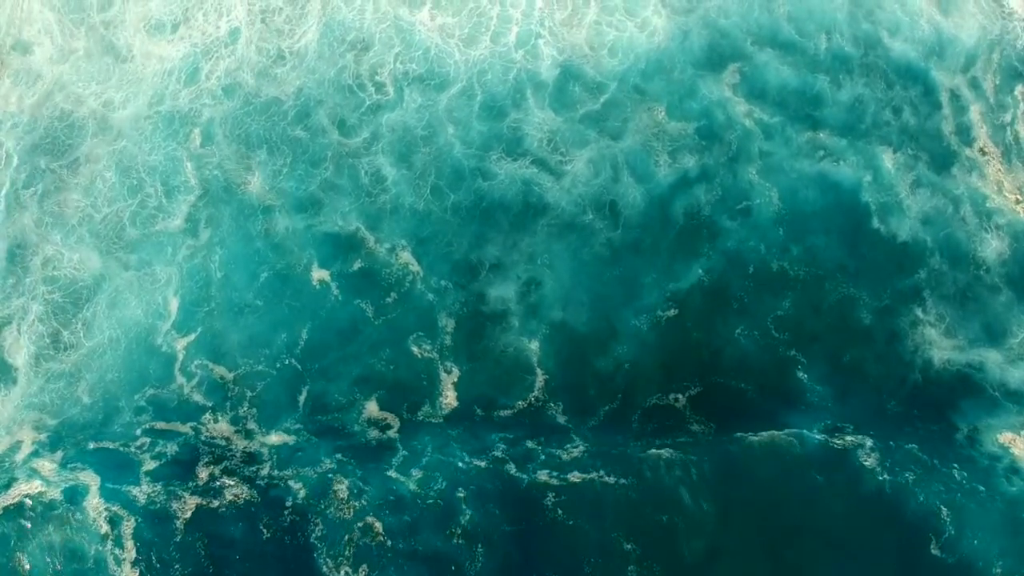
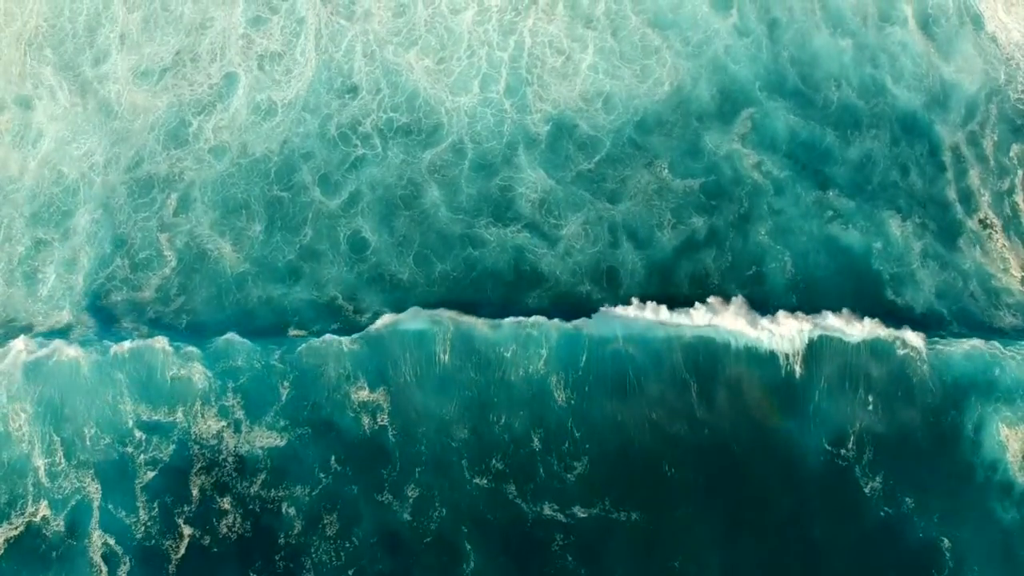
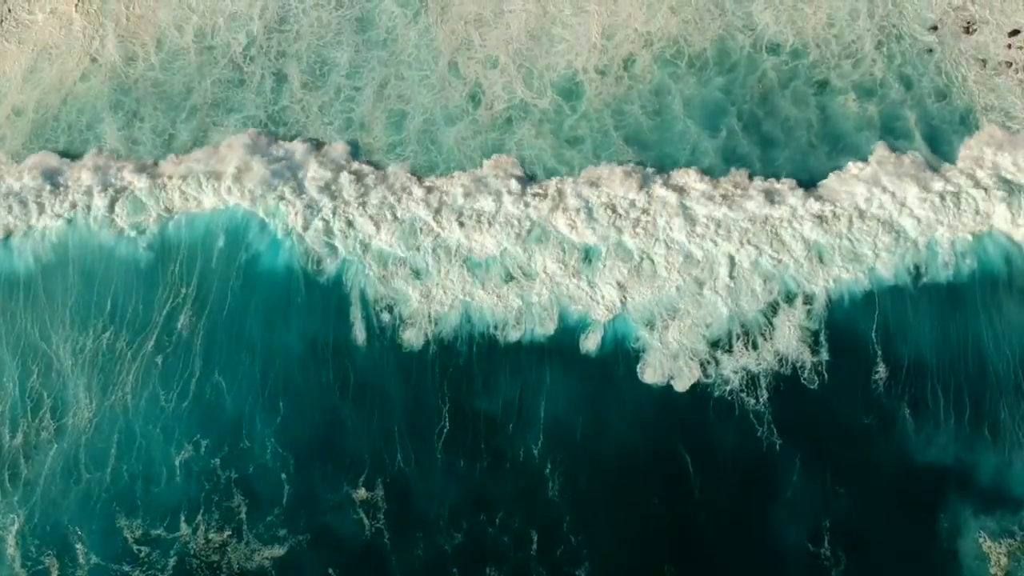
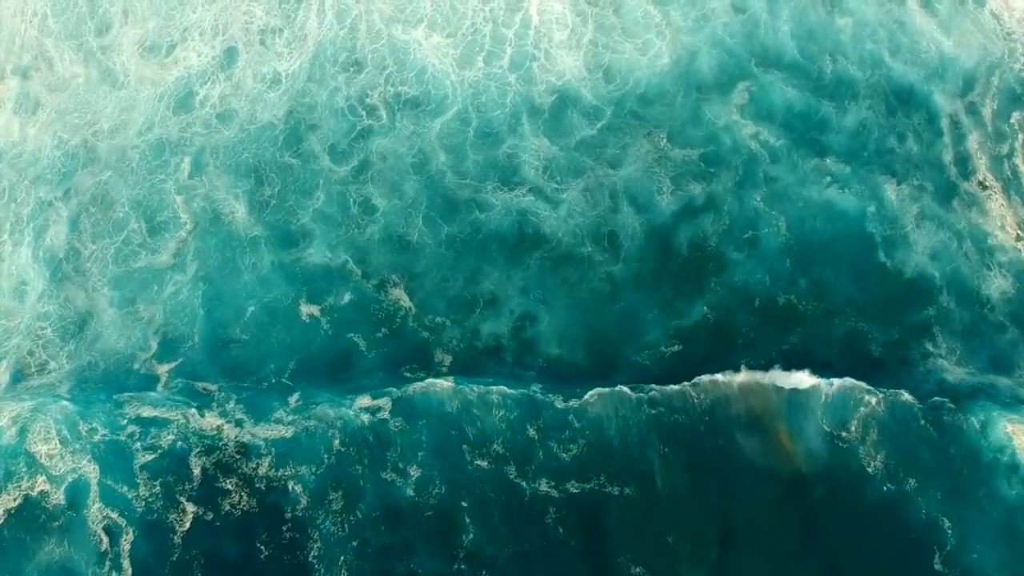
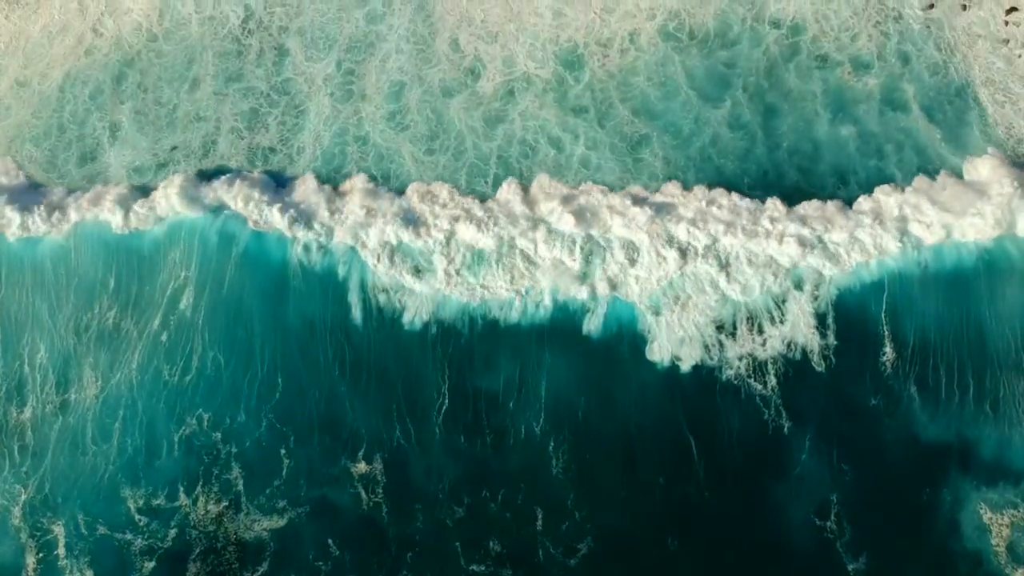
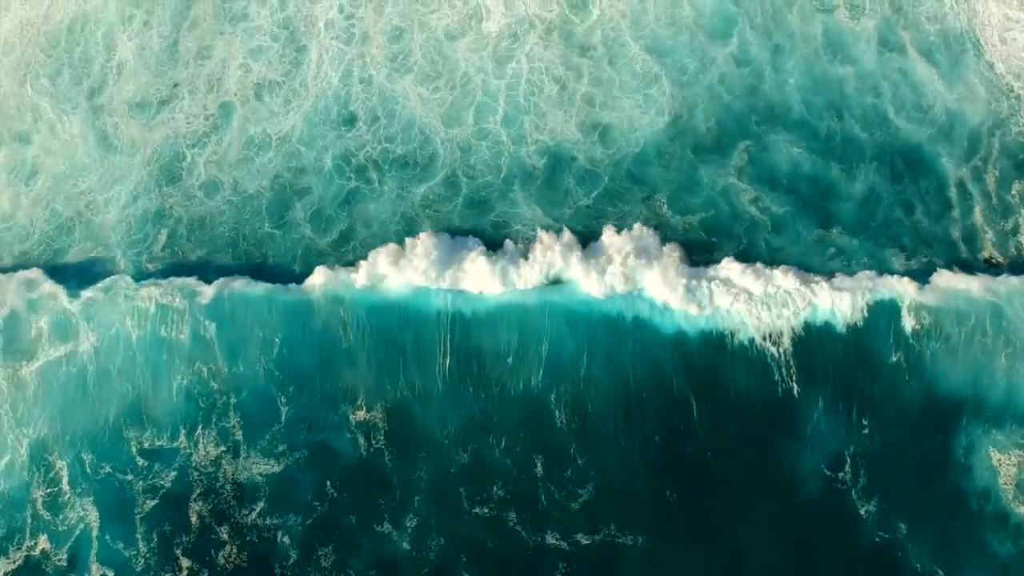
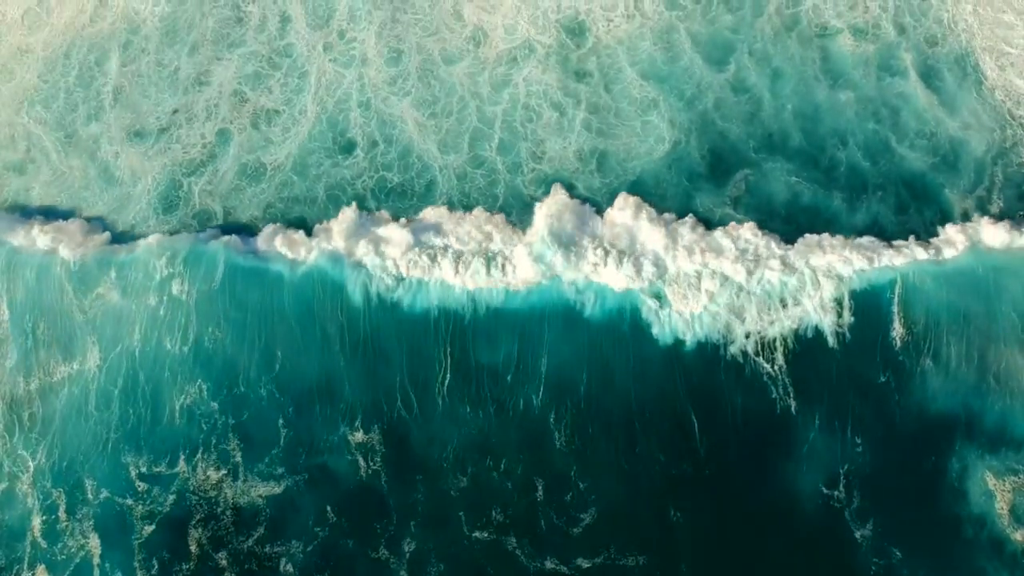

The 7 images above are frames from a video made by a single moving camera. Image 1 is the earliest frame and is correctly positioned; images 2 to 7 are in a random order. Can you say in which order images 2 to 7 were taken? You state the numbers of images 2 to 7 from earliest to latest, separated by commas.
4, 2, 6, 7, 5, 3
